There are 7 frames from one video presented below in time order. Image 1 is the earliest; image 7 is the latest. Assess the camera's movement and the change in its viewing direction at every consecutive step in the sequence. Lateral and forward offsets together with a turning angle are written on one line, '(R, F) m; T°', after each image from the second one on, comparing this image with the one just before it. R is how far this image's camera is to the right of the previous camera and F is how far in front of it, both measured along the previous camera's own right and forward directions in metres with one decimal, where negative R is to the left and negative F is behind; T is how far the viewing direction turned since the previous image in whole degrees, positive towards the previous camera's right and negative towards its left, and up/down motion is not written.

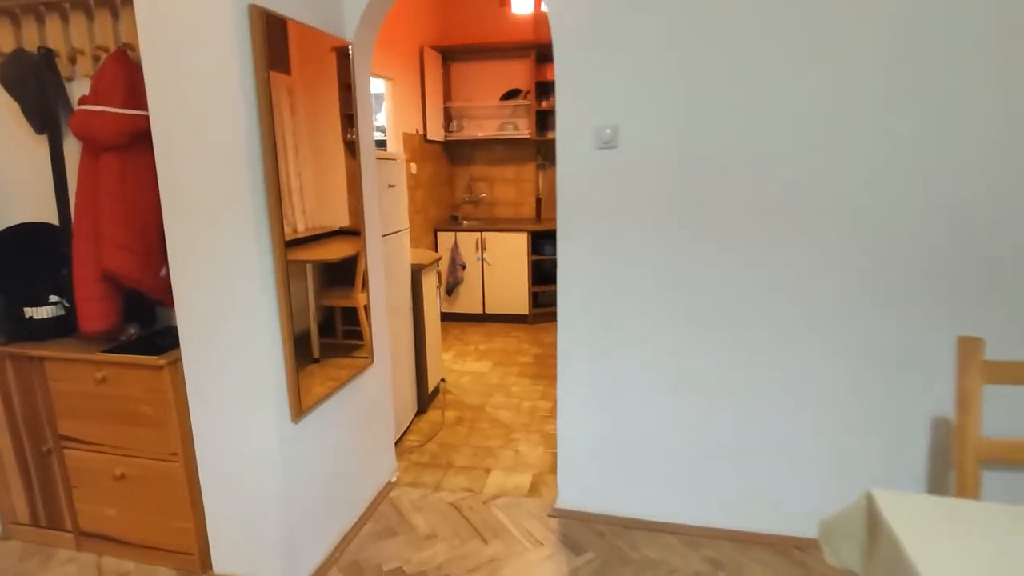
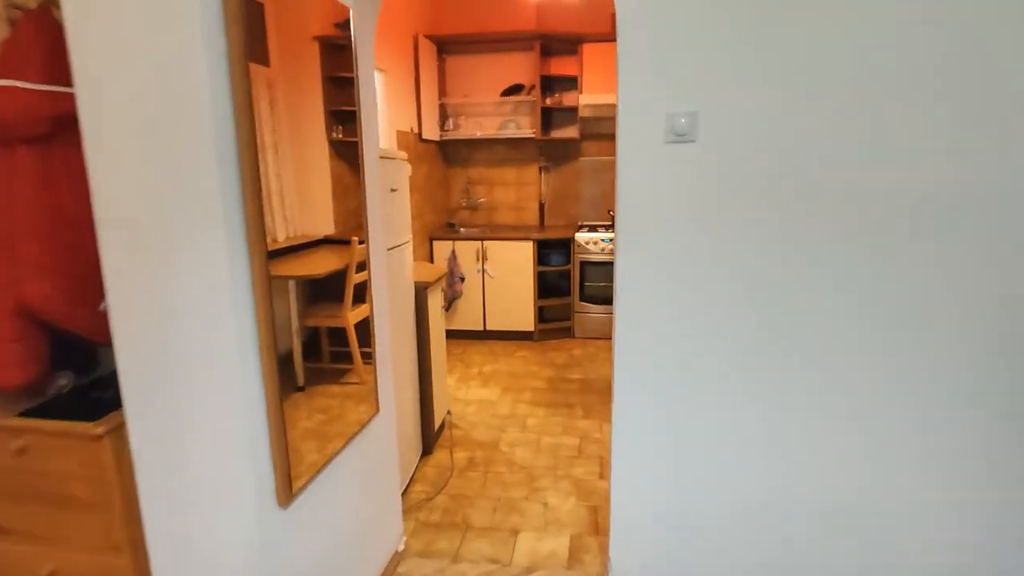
(-0.2, +0.4) m; +2°
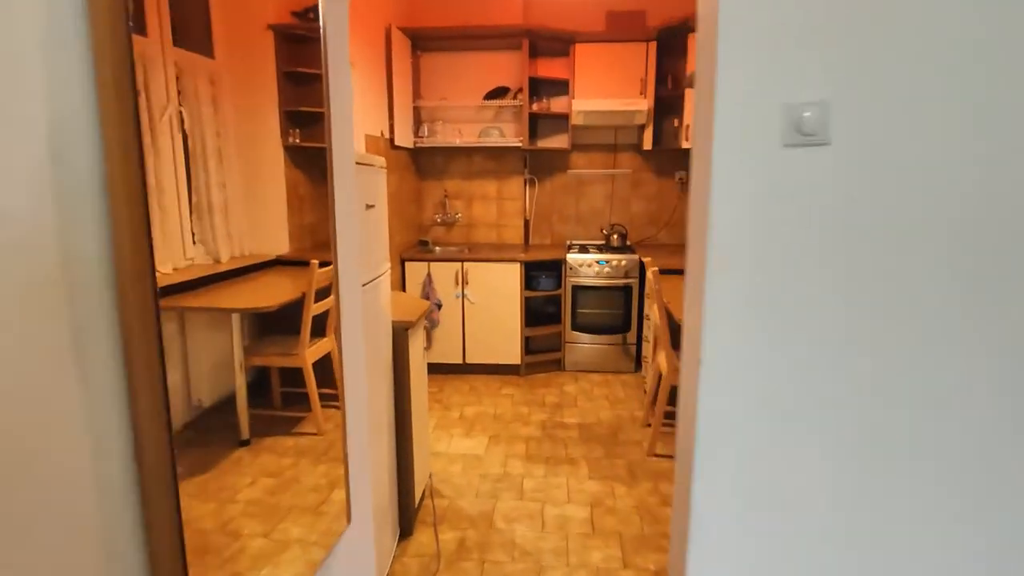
(-0.2, +0.5) m; +4°
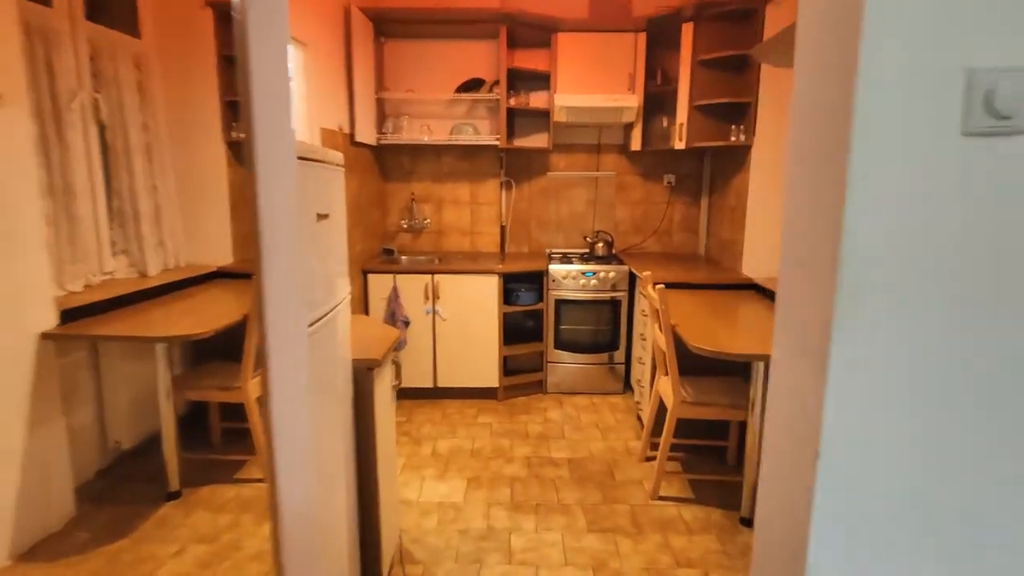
(-0.1, +0.4) m; +4°
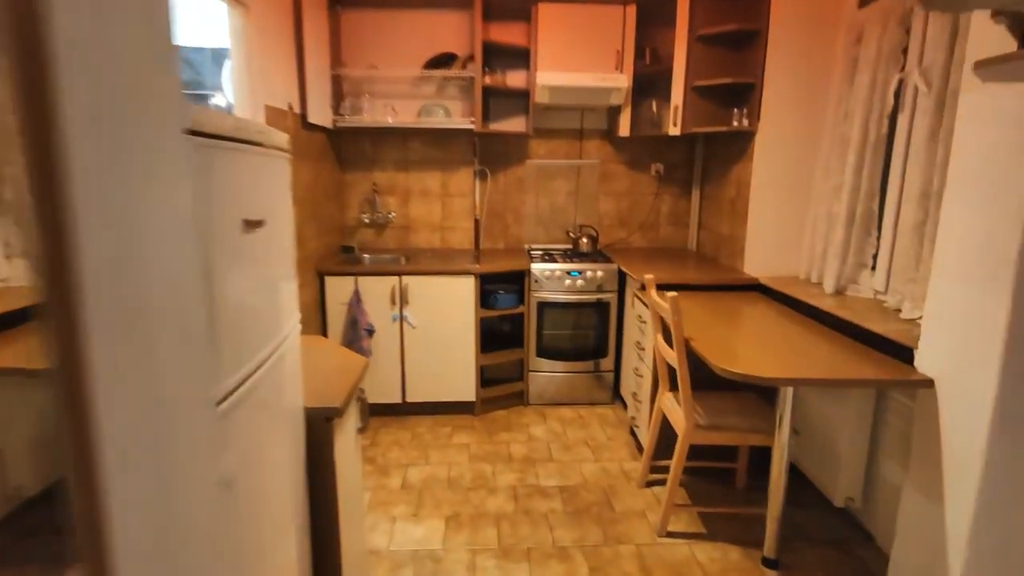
(-0.1, +0.4) m; +4°
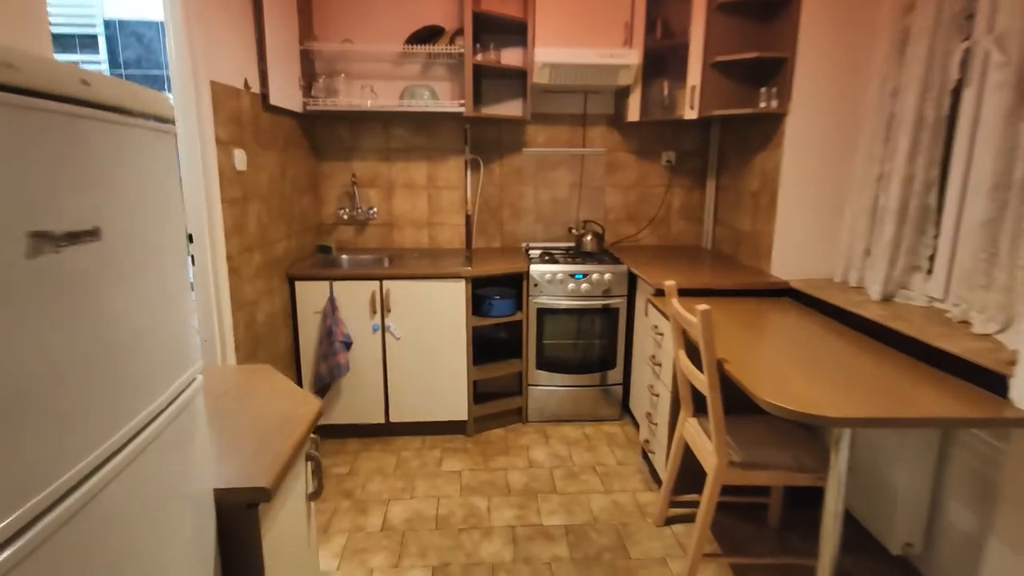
(0.0, +0.4) m; 0°
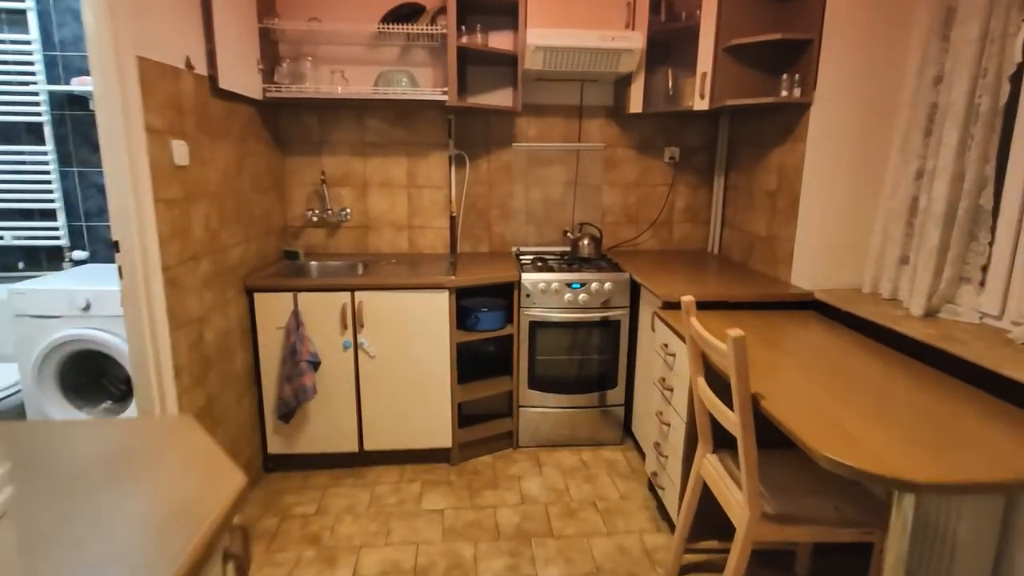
(0.0, +0.3) m; +1°
